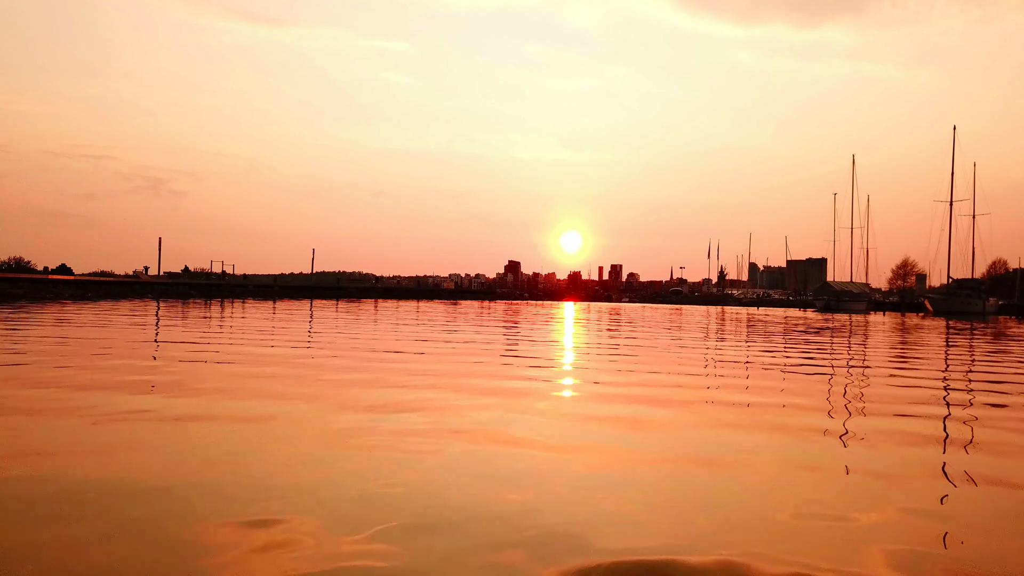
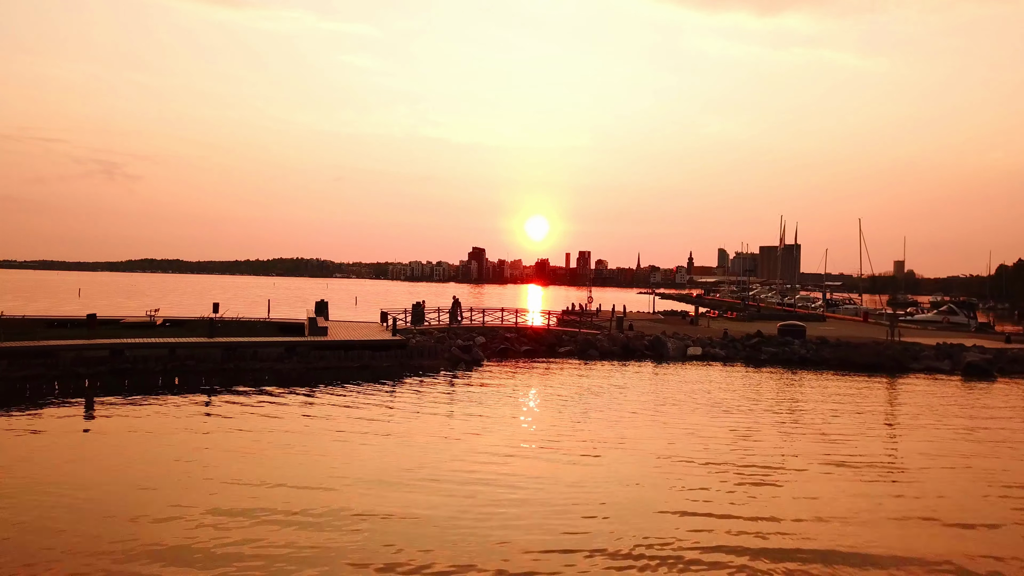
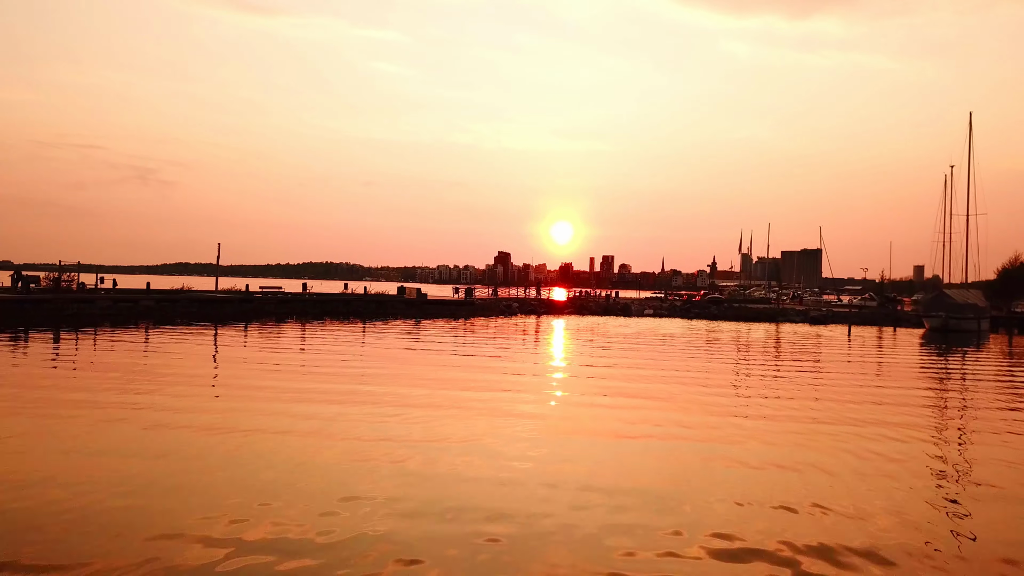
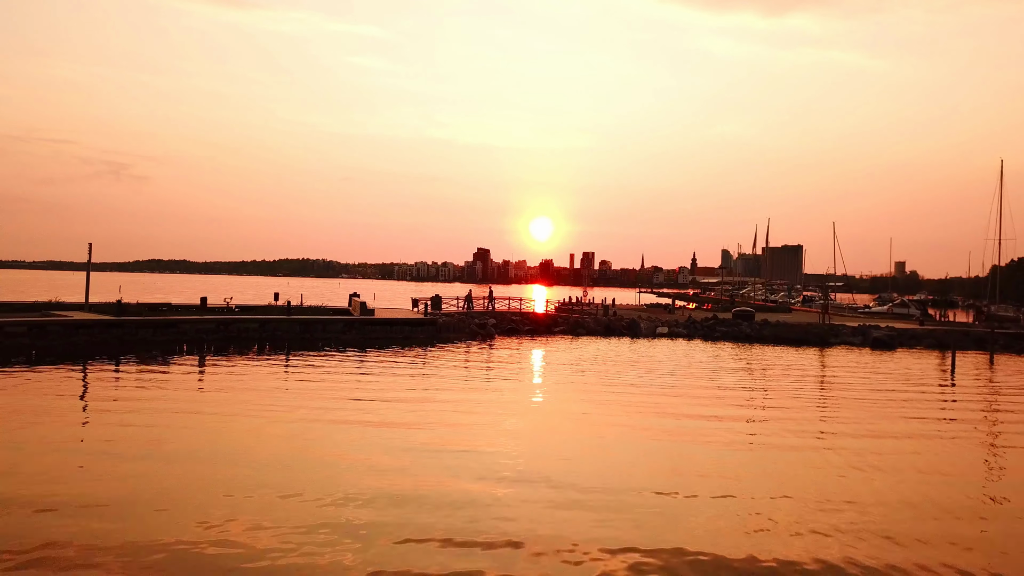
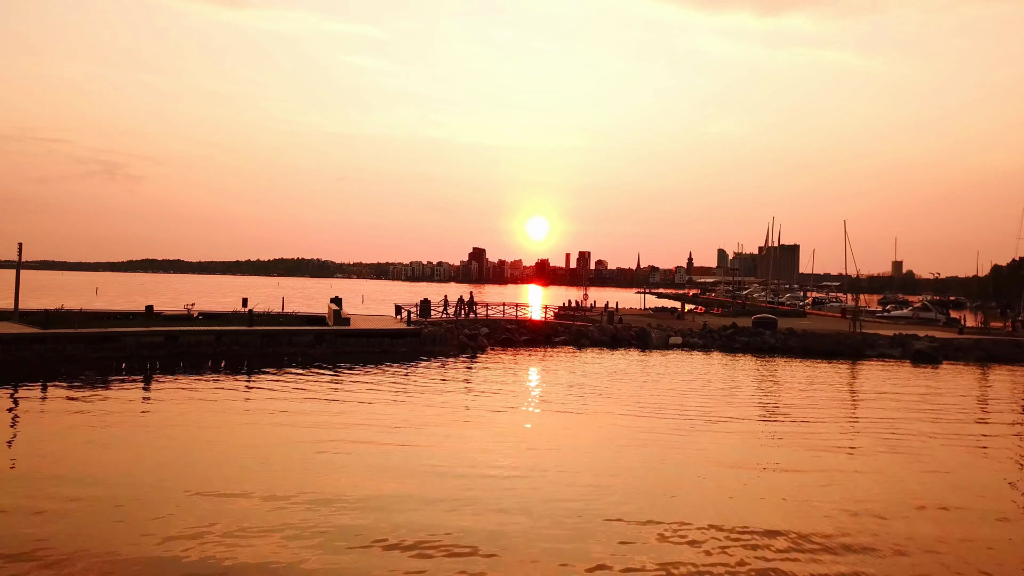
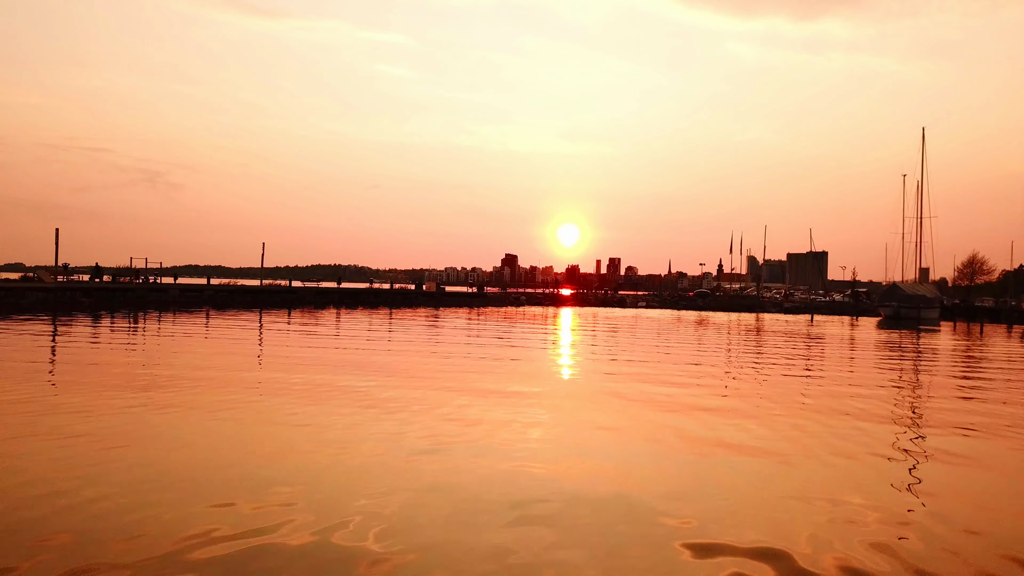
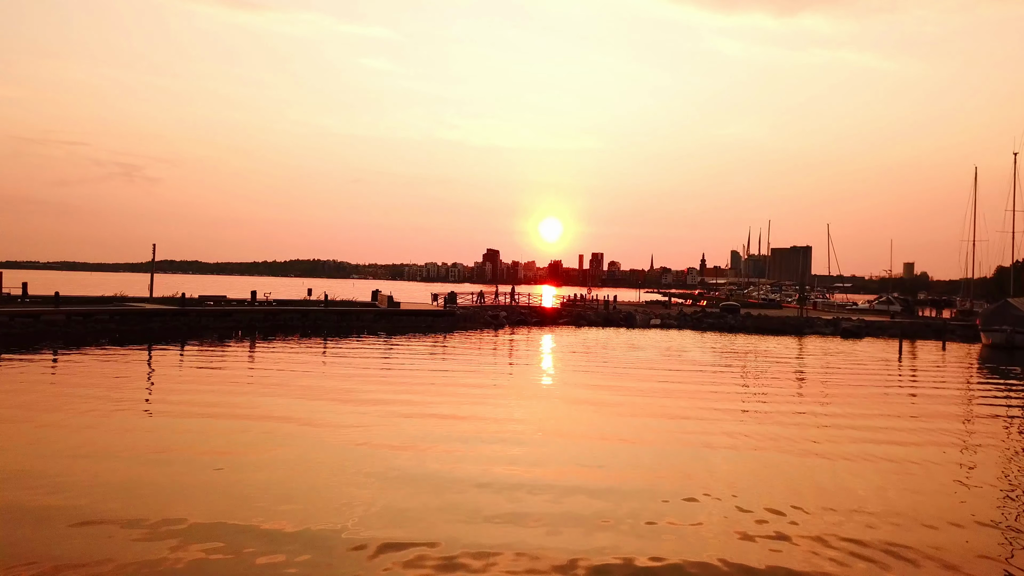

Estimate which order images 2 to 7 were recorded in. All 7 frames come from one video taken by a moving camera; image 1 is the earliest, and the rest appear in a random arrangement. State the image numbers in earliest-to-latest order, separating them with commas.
6, 3, 7, 4, 5, 2
